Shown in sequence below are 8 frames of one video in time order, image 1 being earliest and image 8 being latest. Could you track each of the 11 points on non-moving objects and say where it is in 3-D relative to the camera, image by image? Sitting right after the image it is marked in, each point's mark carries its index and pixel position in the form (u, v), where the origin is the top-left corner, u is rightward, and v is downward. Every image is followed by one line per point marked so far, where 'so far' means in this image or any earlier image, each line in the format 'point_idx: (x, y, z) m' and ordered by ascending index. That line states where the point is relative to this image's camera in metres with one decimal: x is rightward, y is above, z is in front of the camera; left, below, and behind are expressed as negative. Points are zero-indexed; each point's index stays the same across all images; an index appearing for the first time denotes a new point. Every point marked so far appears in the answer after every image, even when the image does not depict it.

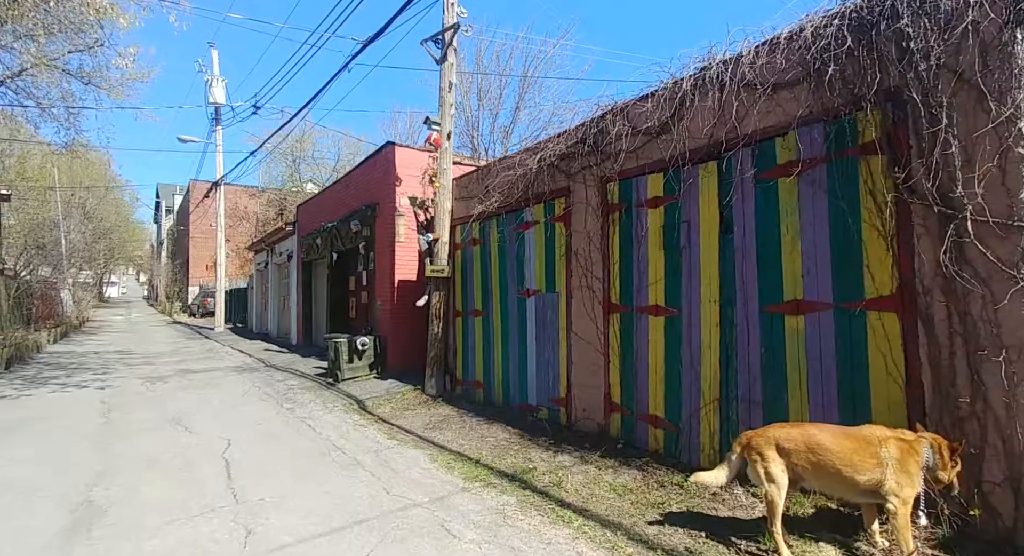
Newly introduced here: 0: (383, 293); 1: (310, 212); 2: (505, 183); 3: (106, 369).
0: (-2.3, -0.3, +9.7) m
1: (-5.3, +1.7, +14.1) m
2: (-0.1, +1.2, +6.8) m
3: (-8.6, -2.0, +11.5) m
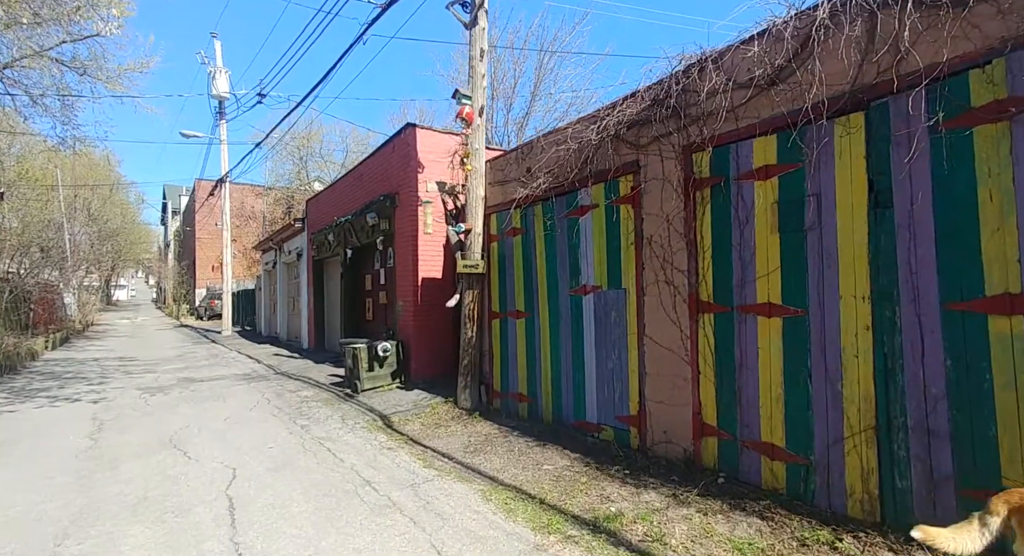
0: (-1.7, -0.3, +8.8) m
1: (-4.7, +1.7, +13.2) m
2: (+0.5, +1.3, +5.8) m
3: (-8.0, -2.0, +10.6) m
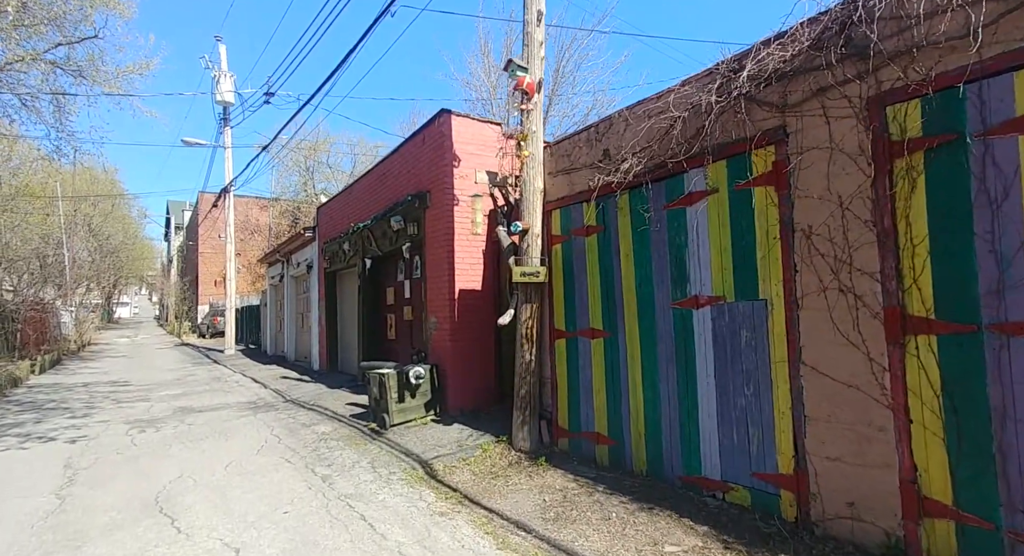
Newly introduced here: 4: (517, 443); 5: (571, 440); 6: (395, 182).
0: (-1.0, -0.4, +7.5) m
1: (-3.9, +1.4, +12.0) m
2: (+1.1, +1.2, +4.5) m
3: (-7.3, -2.3, +9.3) m
4: (0.0, -1.7, +5.6) m
5: (+0.6, -1.6, +5.4) m
6: (-1.9, +1.6, +8.8) m
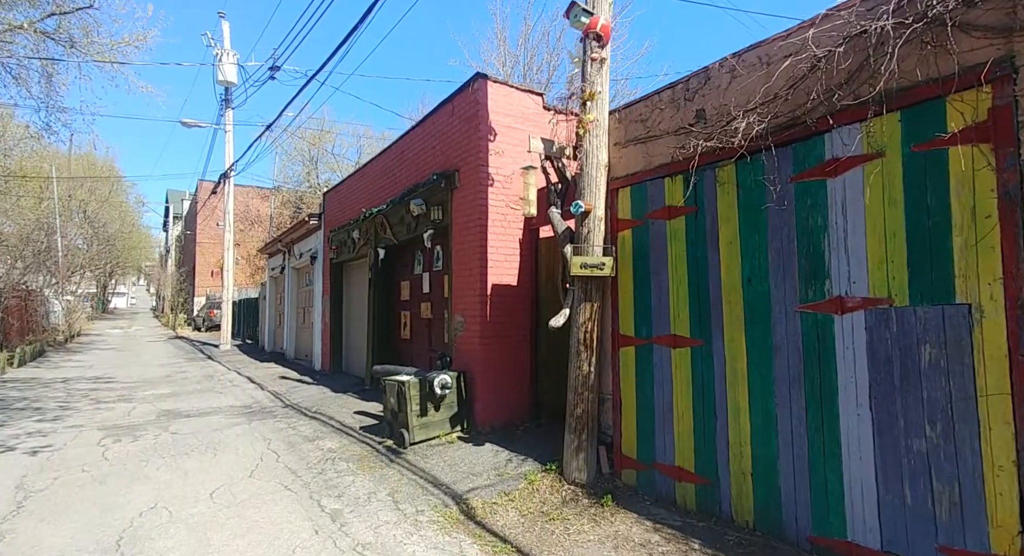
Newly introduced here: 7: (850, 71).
0: (-0.5, -0.3, +6.4) m
1: (-3.4, +1.6, +10.9) m
2: (+1.7, +1.2, +3.5) m
3: (-6.9, -2.0, +8.3) m
4: (+0.5, -1.7, +4.6) m
5: (+1.0, -1.6, +4.4) m
6: (-1.4, +1.7, +7.8) m
7: (+1.9, +1.2, +3.0) m
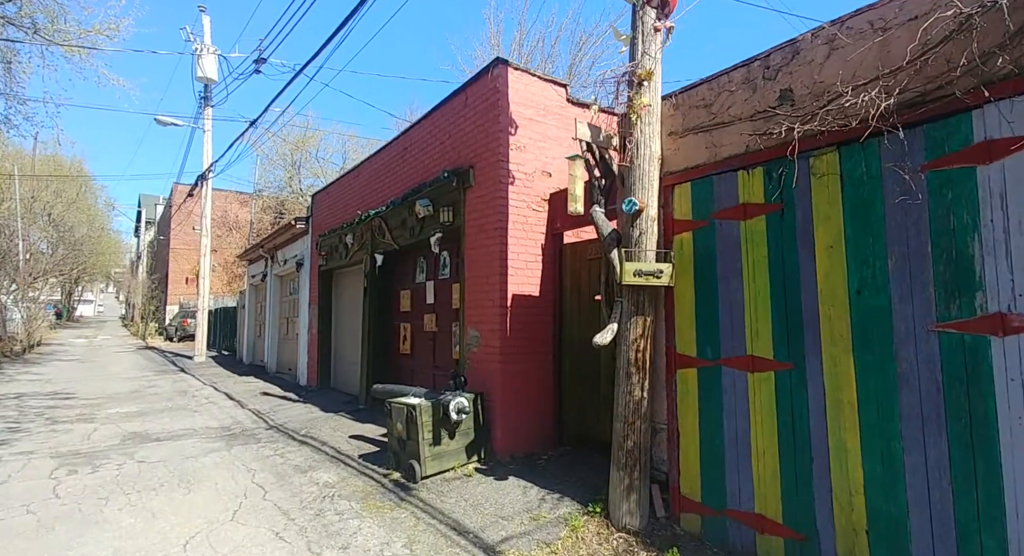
0: (-0.3, -0.4, +5.7) m
1: (-3.3, +1.4, +10.1) m
2: (+2.0, +1.2, +2.9) m
3: (-6.7, -2.1, +7.3) m
4: (+0.8, -1.7, +3.9) m
5: (+1.3, -1.6, +3.7) m
6: (-1.2, +1.6, +7.1) m
7: (+2.3, +1.1, +2.4) m
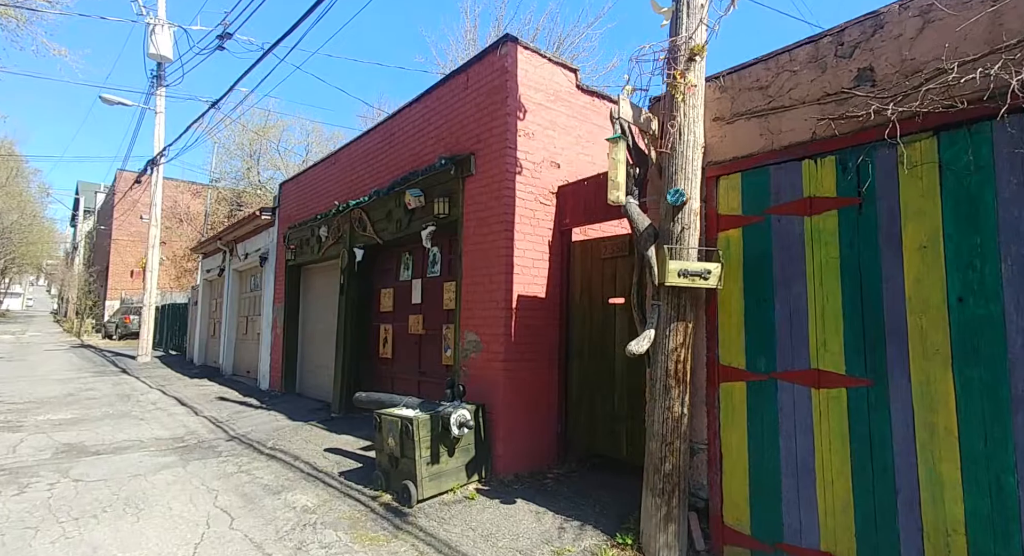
0: (-0.3, -0.4, +5.1) m
1: (-3.6, +1.5, +9.3) m
2: (+2.3, +1.1, +2.5) m
3: (-6.8, -1.9, +6.2) m
4: (+0.9, -1.7, +3.4) m
5: (+1.5, -1.7, +3.3) m
6: (-1.2, +1.6, +6.5) m
7: (+2.6, +1.1, +2.1) m
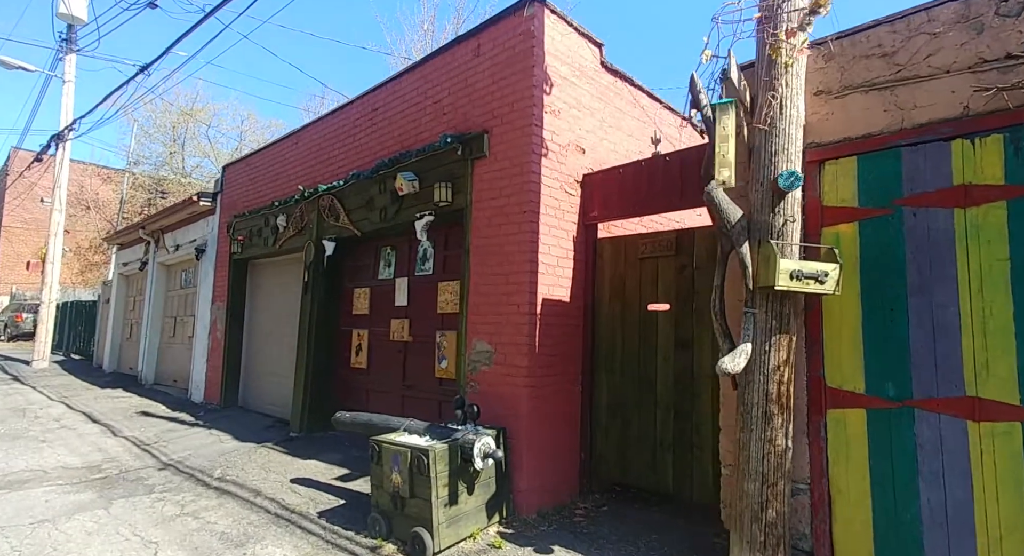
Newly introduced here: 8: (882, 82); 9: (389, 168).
0: (-0.1, -0.4, +4.3) m
1: (-3.9, +1.6, +8.1) m
2: (+2.8, +1.1, +2.0) m
3: (-6.8, -1.8, +4.6) m
4: (+1.3, -1.7, +2.7) m
5: (+1.8, -1.7, +2.7) m
6: (-1.1, +1.6, +5.5) m
7: (+3.1, +1.0, +1.7) m
8: (+2.0, +1.0, +2.9) m
9: (-1.2, +1.1, +5.4) m
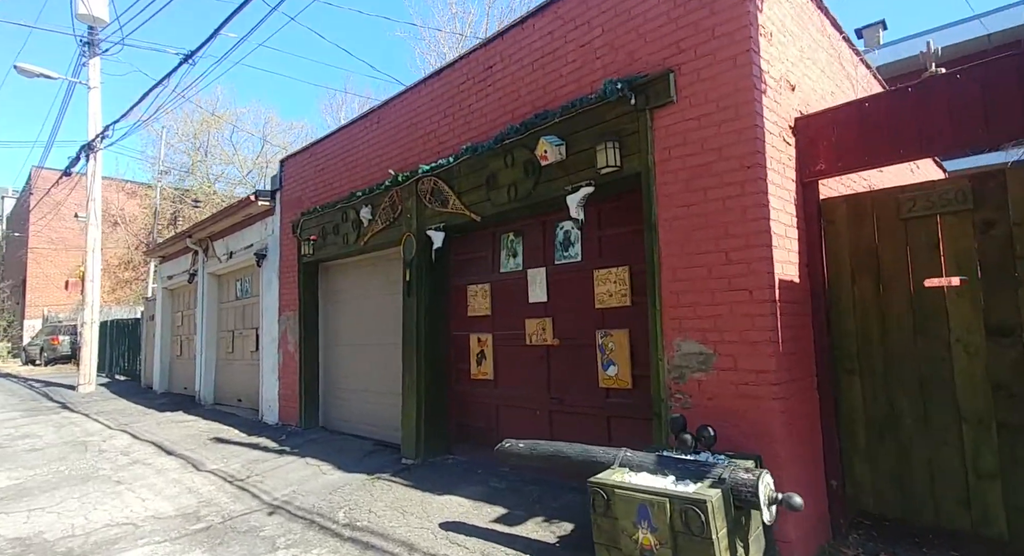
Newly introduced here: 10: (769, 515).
0: (+1.3, -0.3, +3.3) m
1: (-2.5, +1.5, +7.1) m
2: (+4.1, +1.4, +0.9) m
3: (-5.2, -2.0, +3.7) m
4: (+2.7, -1.5, +1.7) m
5: (+3.3, -1.4, +1.6) m
6: (+0.2, +1.7, +4.5) m
7: (+4.4, +1.3, +0.5) m
8: (+3.3, +1.3, +1.8) m
9: (+0.1, +1.2, +4.4) m
10: (+1.3, -1.2, +2.6) m
